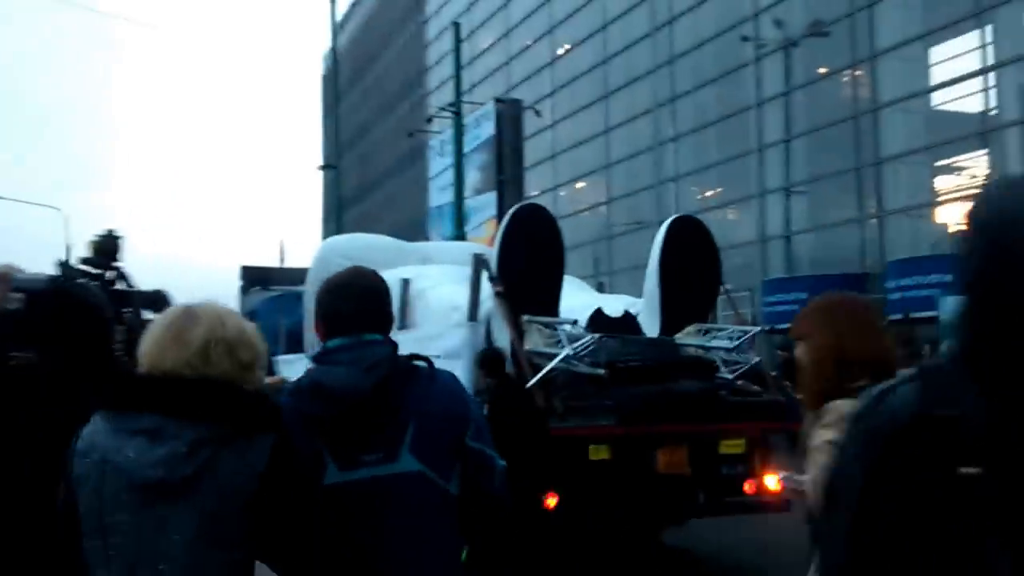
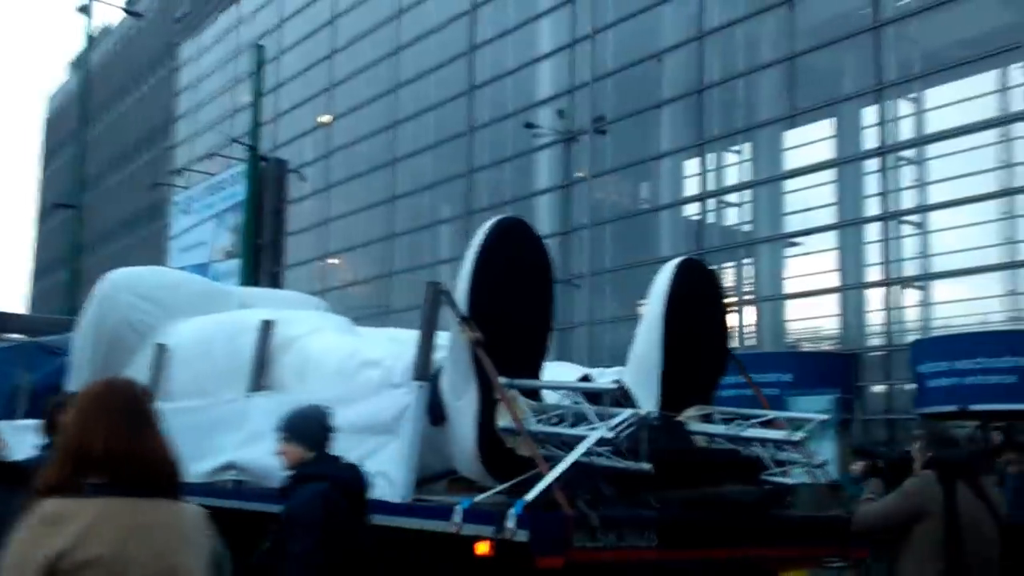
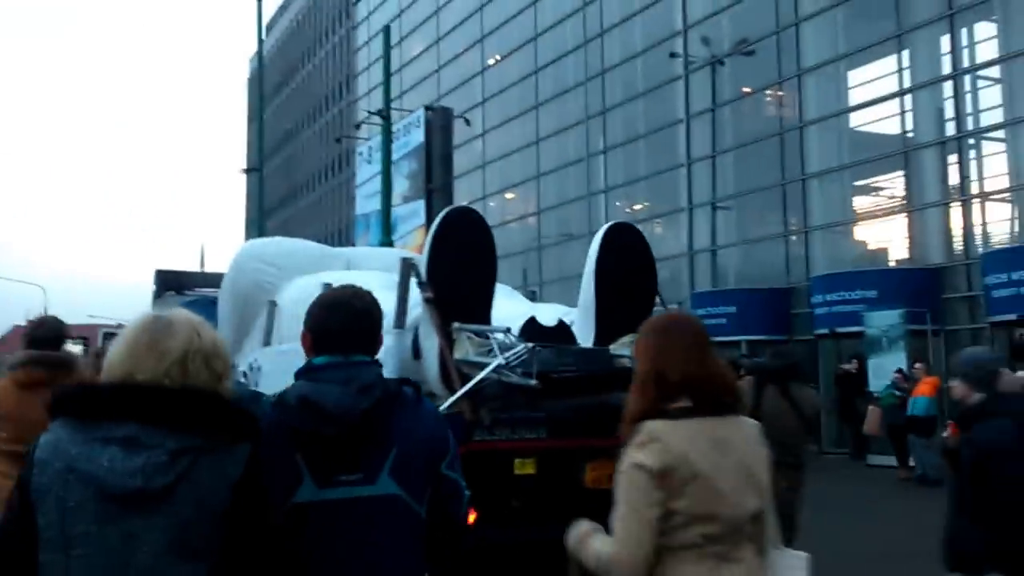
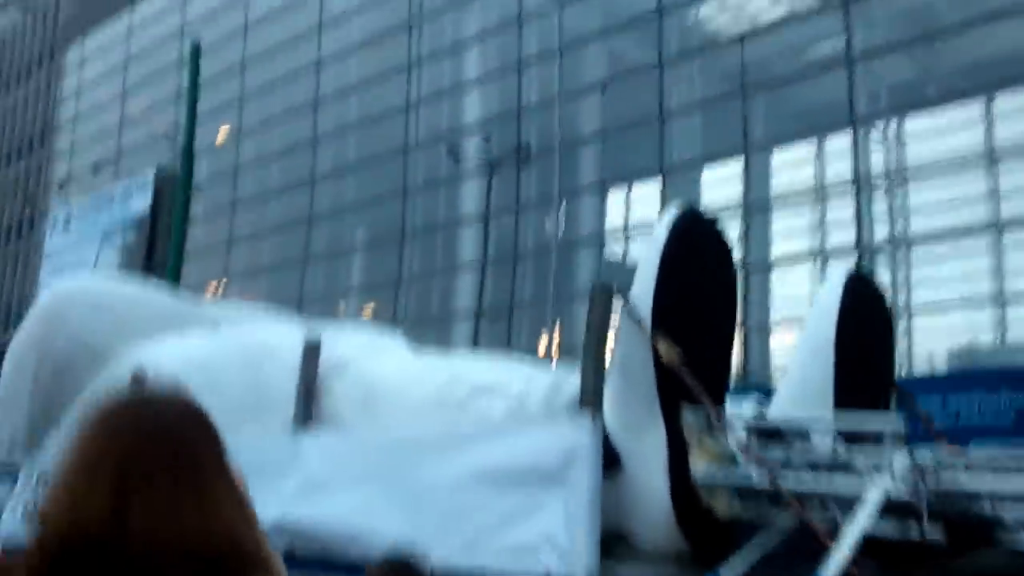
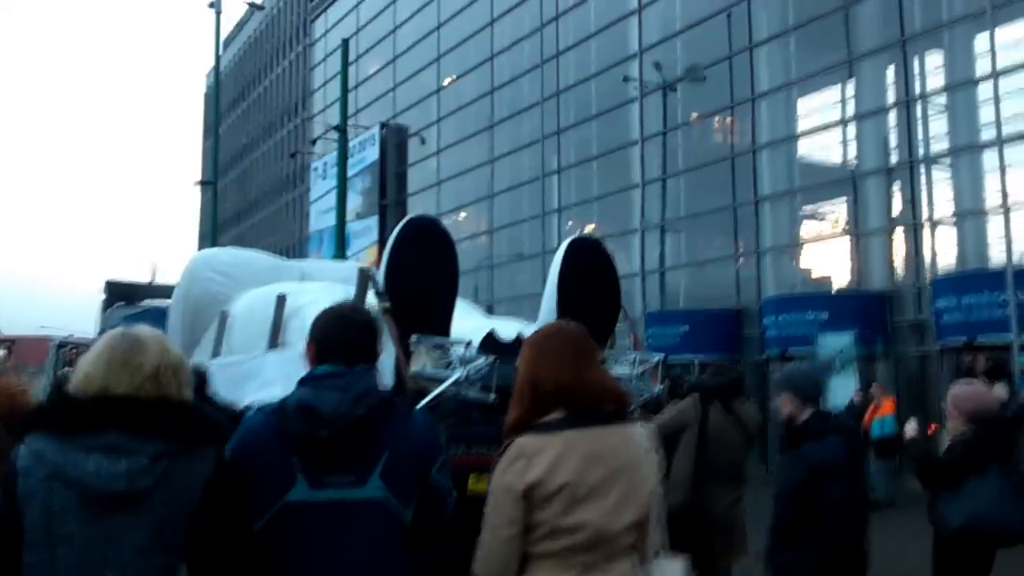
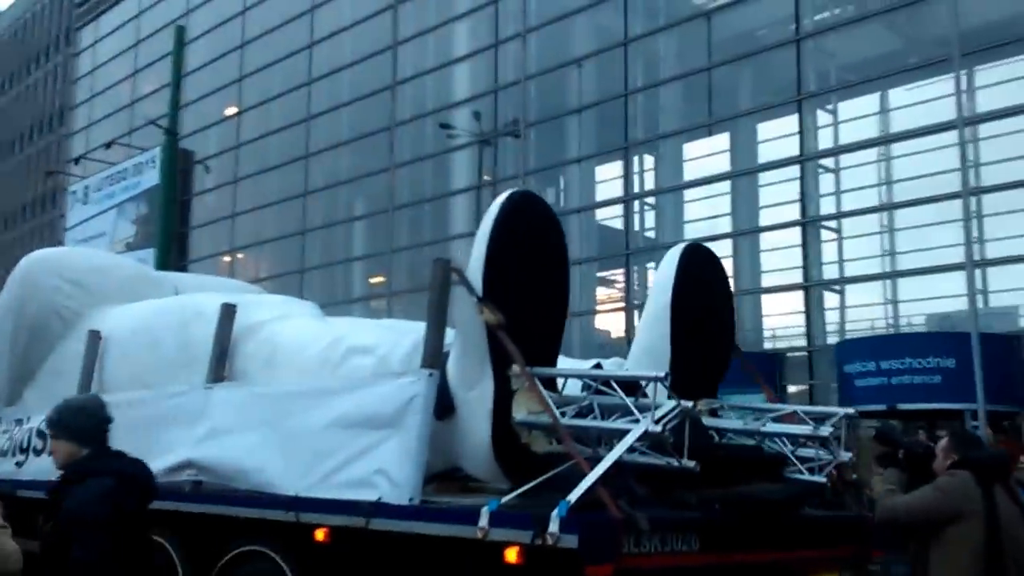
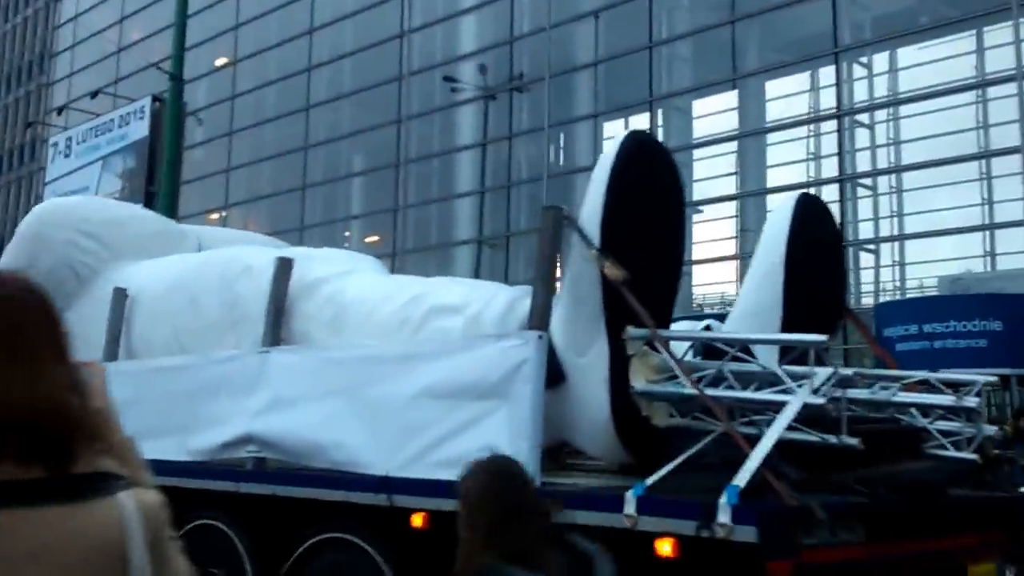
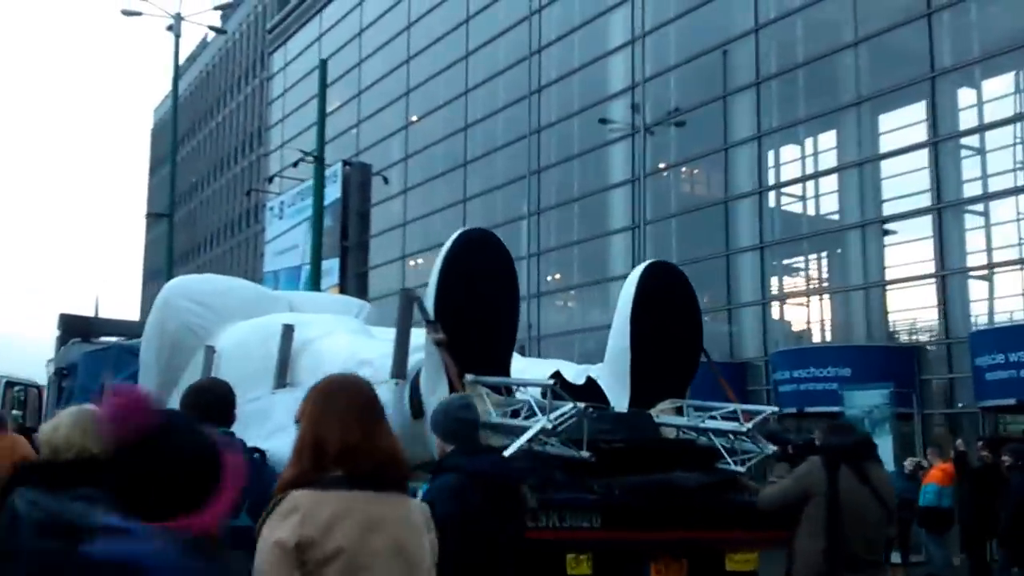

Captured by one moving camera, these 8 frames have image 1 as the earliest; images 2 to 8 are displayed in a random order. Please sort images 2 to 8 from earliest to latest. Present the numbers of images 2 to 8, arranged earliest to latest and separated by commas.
3, 5, 8, 2, 6, 7, 4
